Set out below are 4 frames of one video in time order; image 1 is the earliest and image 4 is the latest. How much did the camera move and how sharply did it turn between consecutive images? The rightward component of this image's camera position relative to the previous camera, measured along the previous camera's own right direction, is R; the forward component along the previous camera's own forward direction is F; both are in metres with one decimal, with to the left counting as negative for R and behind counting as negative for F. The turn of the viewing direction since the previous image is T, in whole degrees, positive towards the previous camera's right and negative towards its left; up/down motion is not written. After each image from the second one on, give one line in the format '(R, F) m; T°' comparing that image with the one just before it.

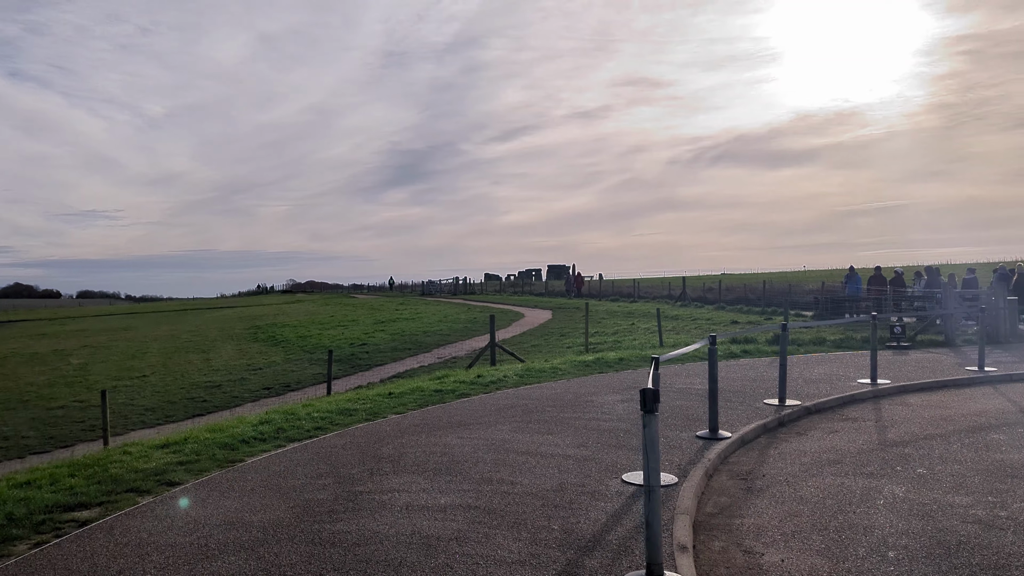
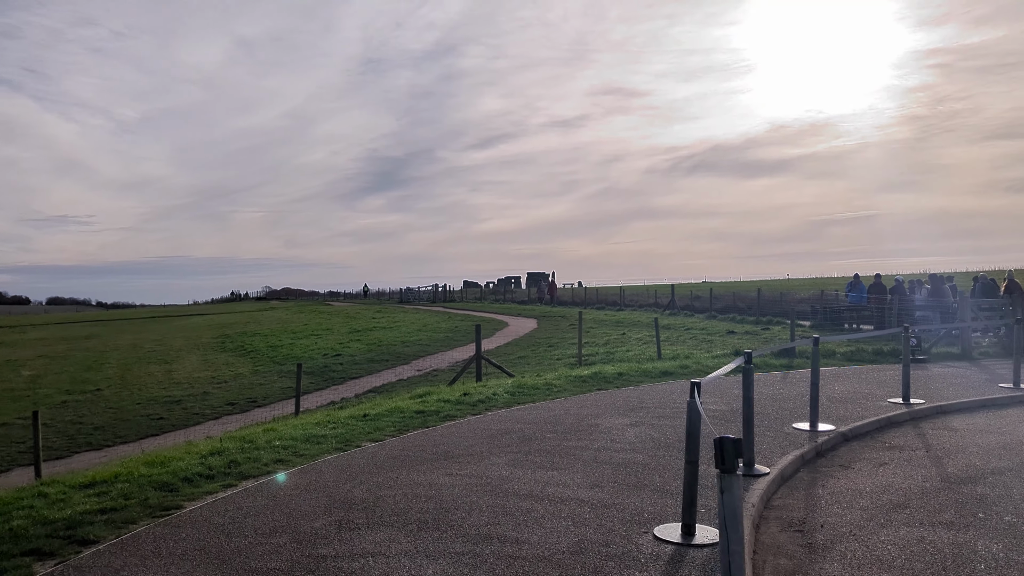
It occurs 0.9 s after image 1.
(-0.2, +1.6) m; +1°
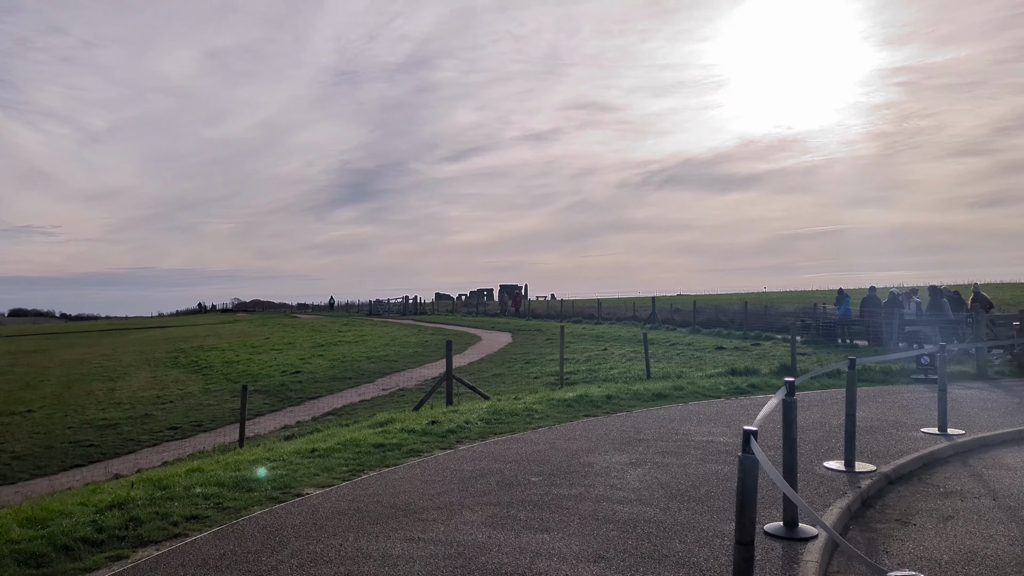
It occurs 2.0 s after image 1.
(-0.1, +1.8) m; +2°
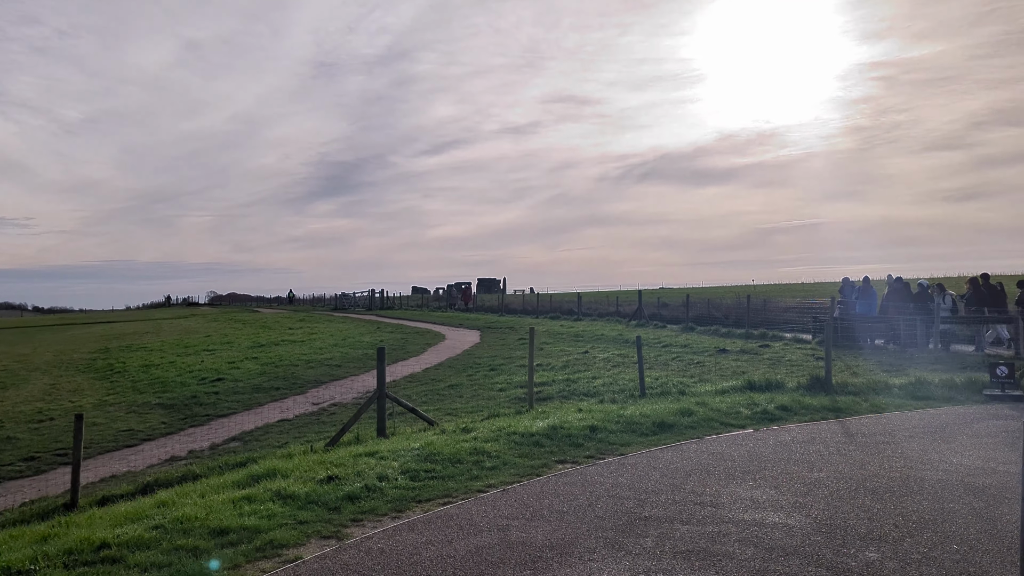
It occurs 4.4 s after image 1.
(+0.4, +4.1) m; +1°
